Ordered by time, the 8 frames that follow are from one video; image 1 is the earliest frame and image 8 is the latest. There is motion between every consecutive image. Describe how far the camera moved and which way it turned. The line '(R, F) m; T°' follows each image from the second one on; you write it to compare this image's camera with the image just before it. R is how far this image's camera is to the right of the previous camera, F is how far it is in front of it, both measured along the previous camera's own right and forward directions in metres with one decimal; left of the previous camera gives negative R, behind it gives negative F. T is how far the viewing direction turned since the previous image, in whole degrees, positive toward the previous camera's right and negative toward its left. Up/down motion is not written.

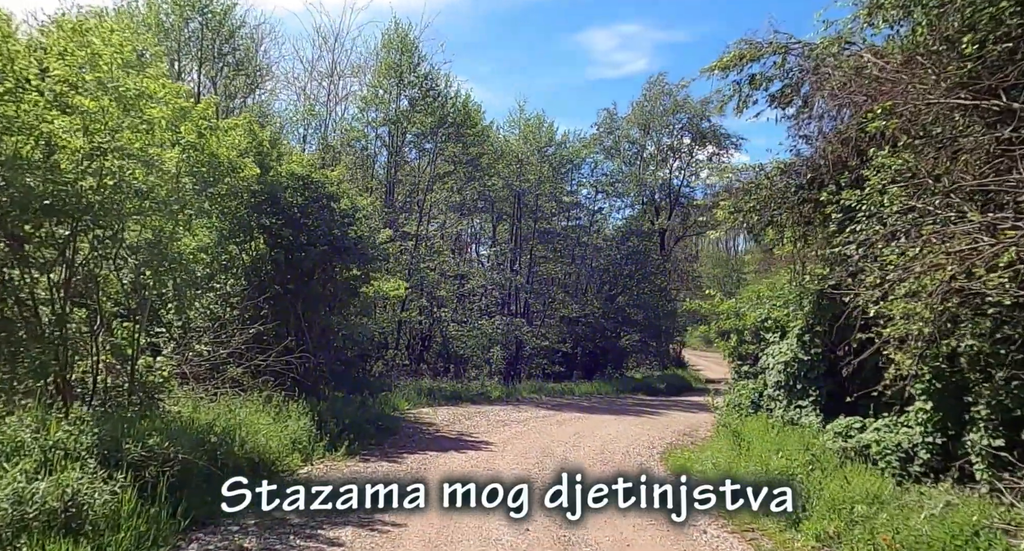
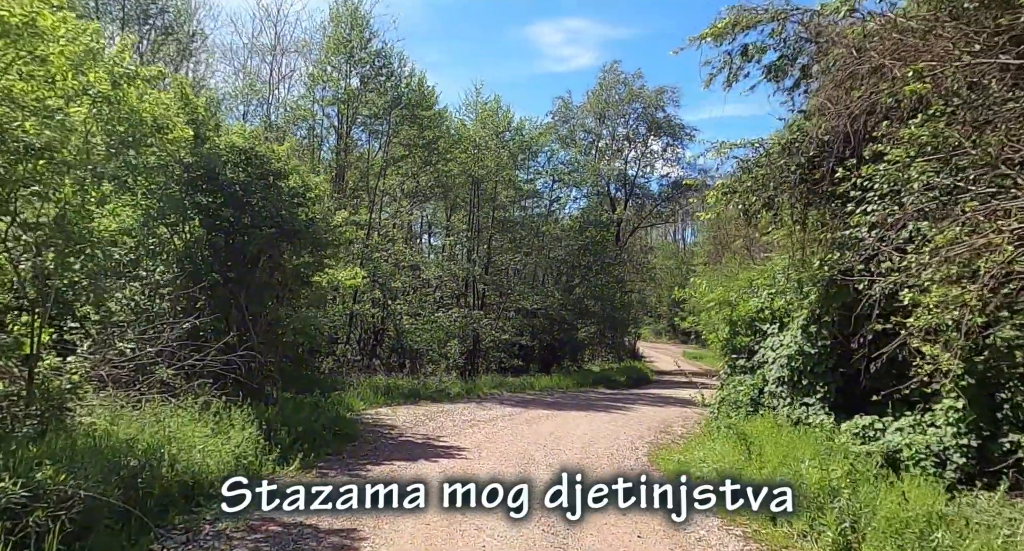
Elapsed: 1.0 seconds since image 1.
(-0.4, +1.3) m; +4°
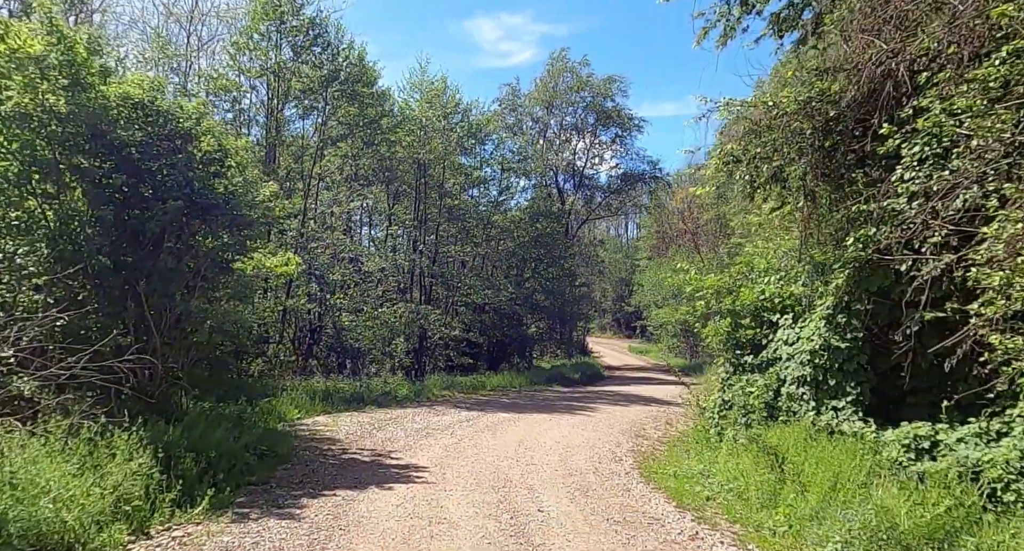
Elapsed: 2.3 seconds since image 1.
(-0.3, +1.9) m; +5°
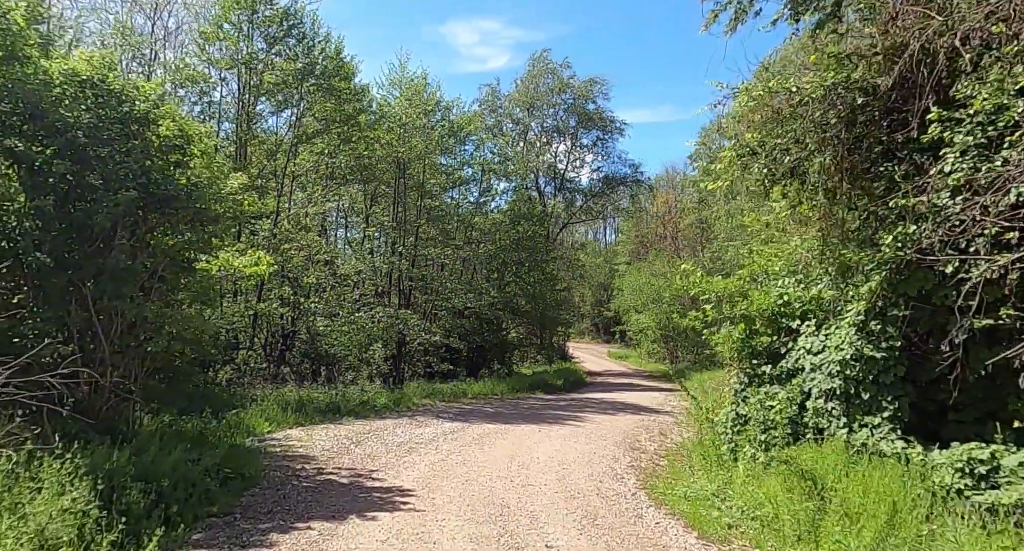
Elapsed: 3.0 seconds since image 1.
(-0.2, +0.9) m; +2°
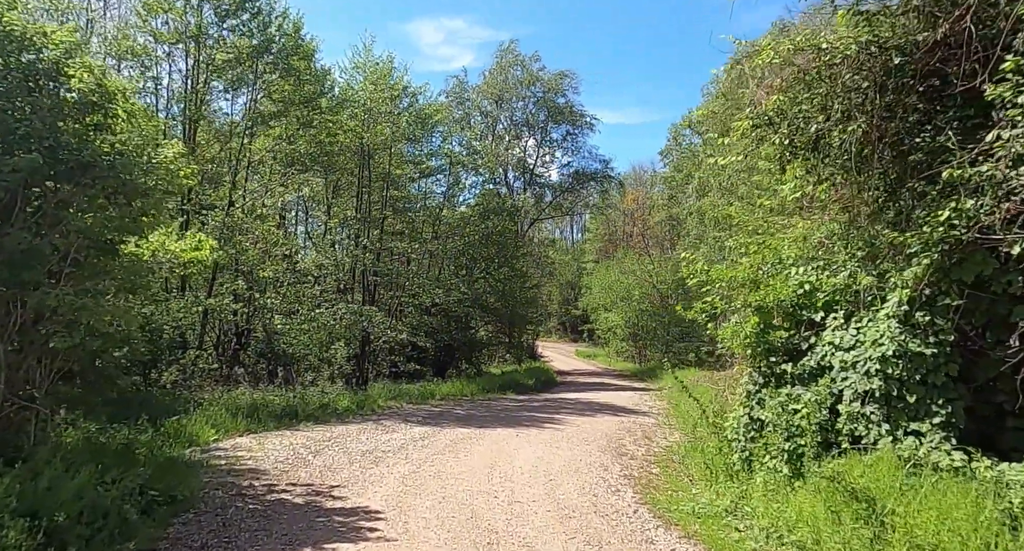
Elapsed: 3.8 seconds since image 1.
(-0.2, +1.2) m; +3°
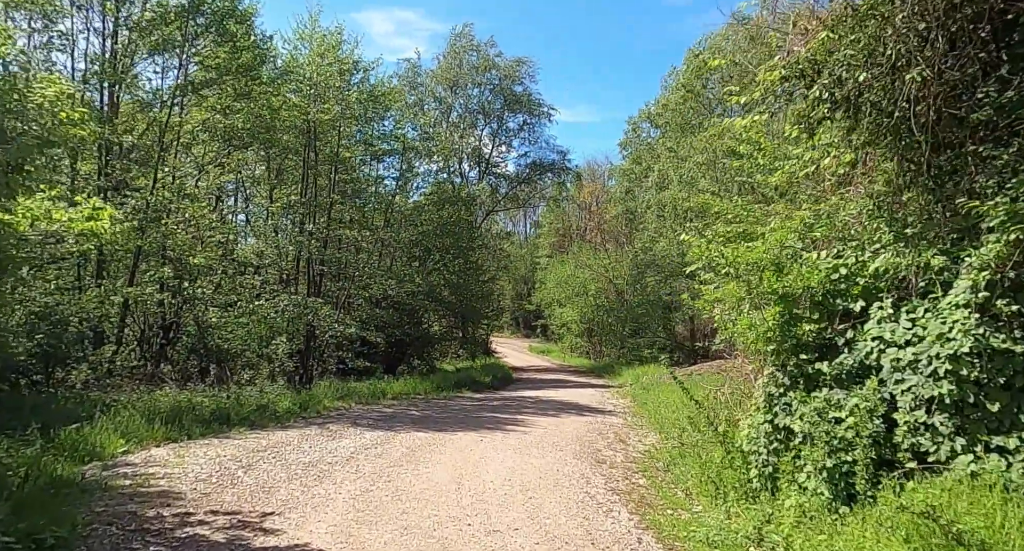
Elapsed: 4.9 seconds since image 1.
(-0.3, +1.5) m; +4°
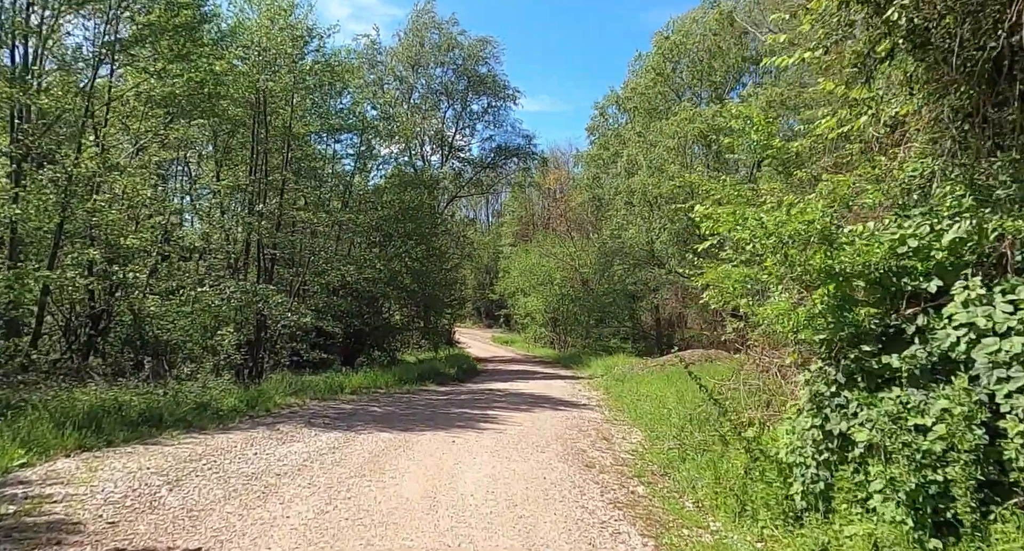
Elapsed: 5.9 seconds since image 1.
(-0.2, +1.4) m; +3°
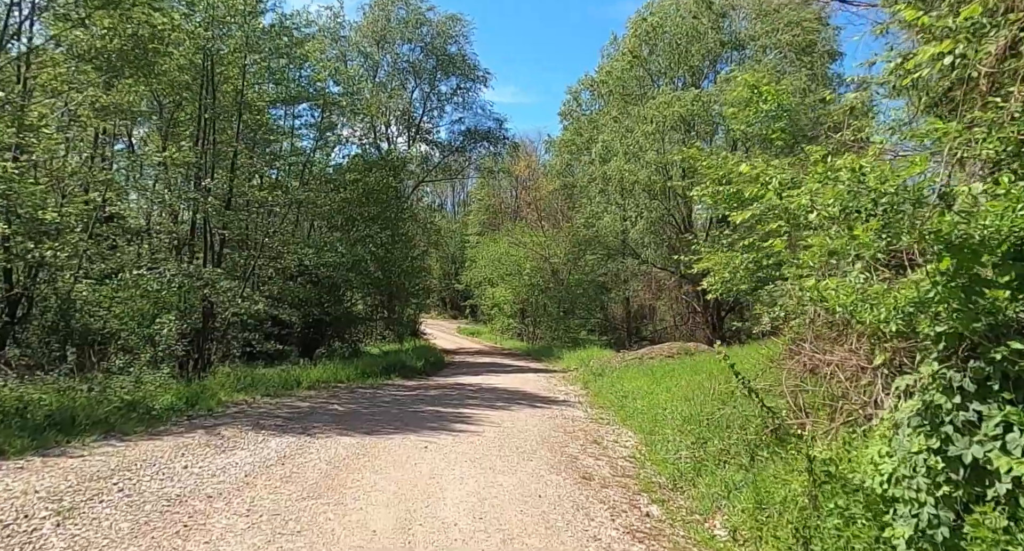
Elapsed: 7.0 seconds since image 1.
(-0.3, +1.6) m; +3°
